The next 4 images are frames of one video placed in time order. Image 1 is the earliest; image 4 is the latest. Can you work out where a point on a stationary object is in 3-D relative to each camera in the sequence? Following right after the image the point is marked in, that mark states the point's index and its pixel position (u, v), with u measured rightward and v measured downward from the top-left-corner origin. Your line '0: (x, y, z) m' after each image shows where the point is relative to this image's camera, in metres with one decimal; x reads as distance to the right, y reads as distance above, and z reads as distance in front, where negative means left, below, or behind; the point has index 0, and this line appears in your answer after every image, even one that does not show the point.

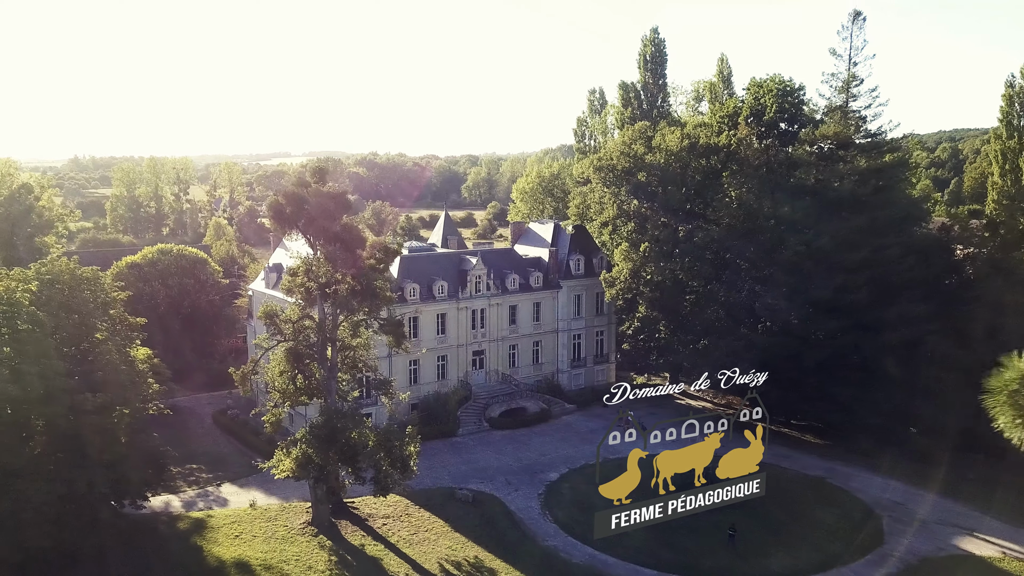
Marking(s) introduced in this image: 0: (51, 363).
0: (-13.0, -2.3, +19.5) m
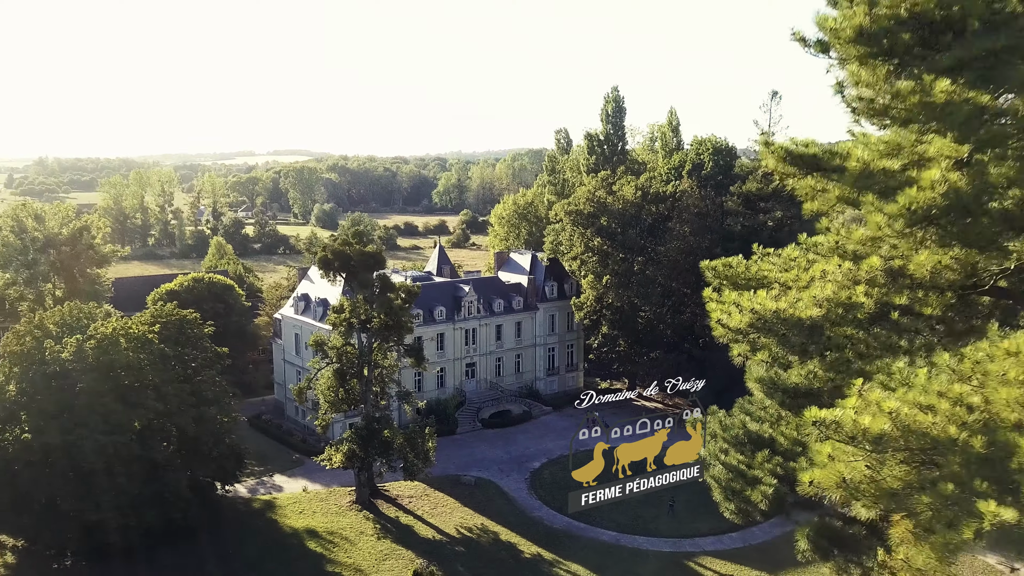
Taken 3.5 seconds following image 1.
0: (-13.0, -3.9, +26.4) m
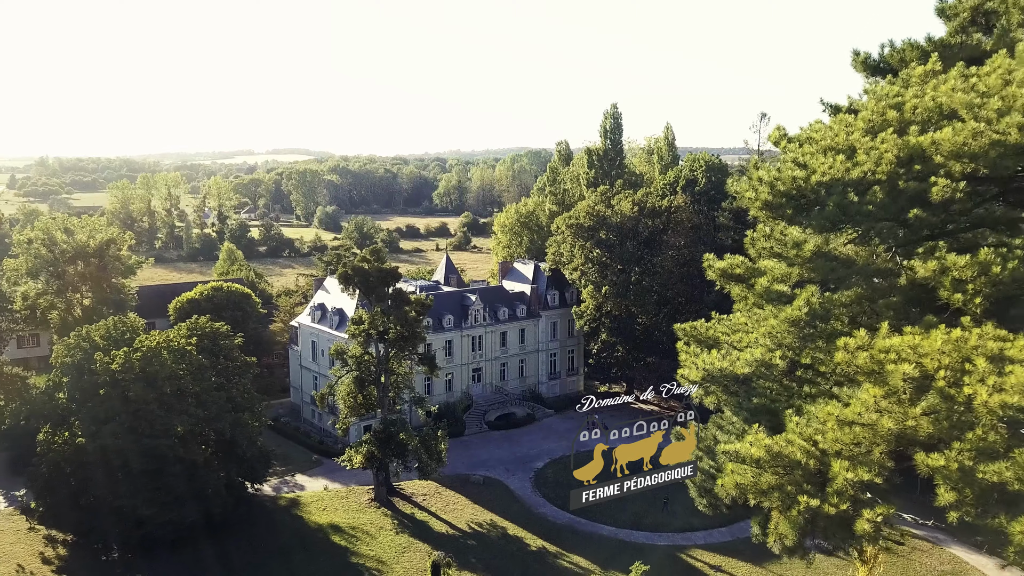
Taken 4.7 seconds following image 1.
0: (-12.7, -4.6, +28.9) m
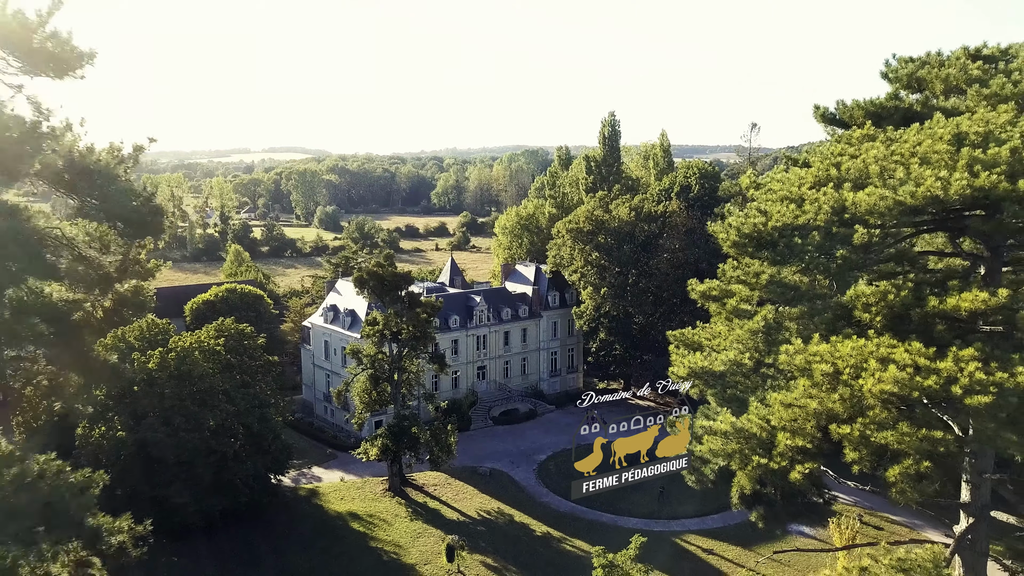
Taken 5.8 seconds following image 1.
0: (-12.4, -4.8, +31.0) m
